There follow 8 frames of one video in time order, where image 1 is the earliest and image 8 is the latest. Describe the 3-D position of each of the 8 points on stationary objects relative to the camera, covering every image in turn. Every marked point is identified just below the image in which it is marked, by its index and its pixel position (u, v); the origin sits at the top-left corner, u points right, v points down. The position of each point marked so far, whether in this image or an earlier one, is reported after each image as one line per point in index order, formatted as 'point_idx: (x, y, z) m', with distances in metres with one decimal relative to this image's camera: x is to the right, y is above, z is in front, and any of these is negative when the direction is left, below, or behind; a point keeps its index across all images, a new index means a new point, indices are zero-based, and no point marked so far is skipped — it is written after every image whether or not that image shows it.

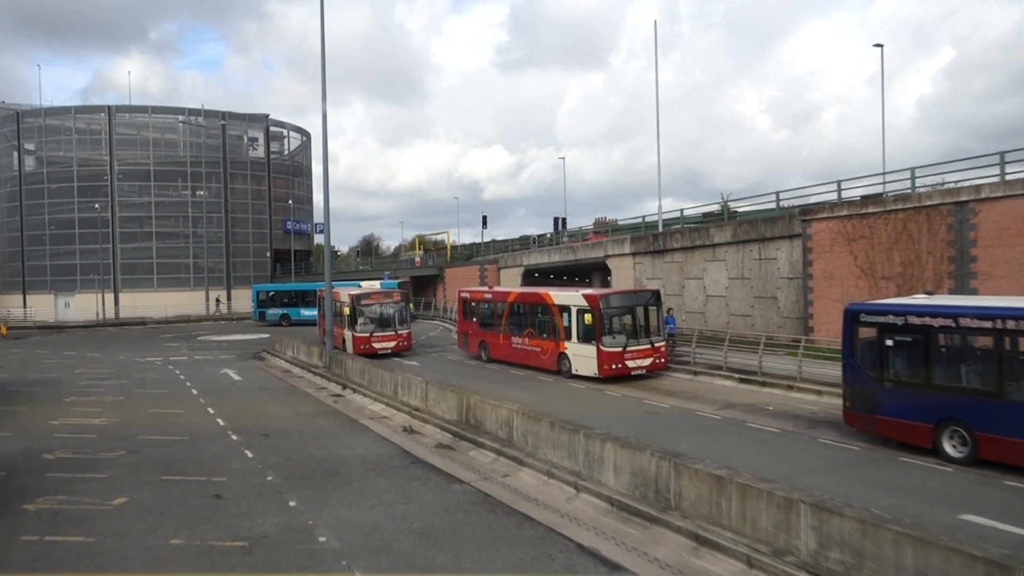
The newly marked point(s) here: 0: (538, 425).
0: (+0.5, -2.4, +13.2) m
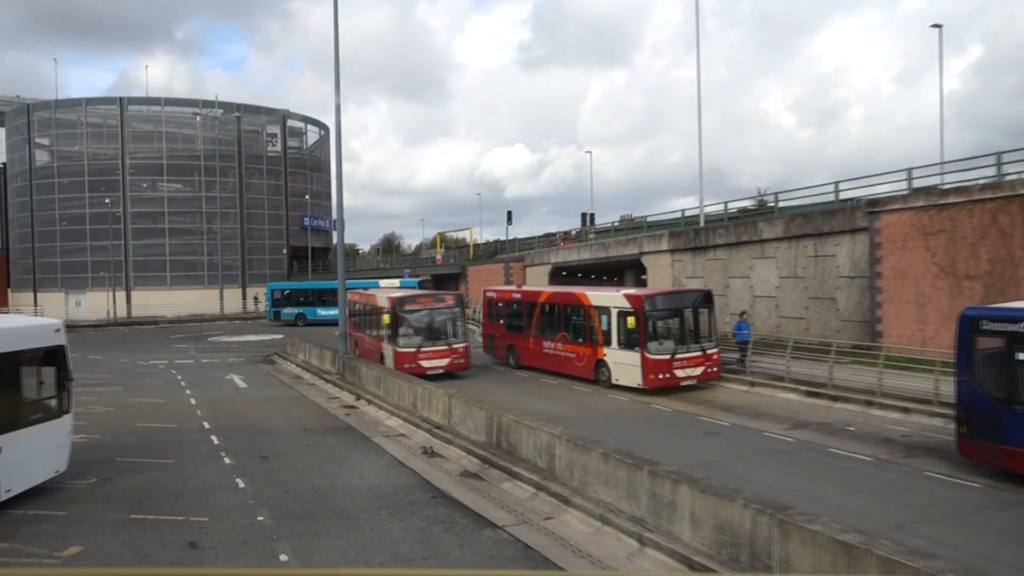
0: (+1.1, -2.4, +10.8) m
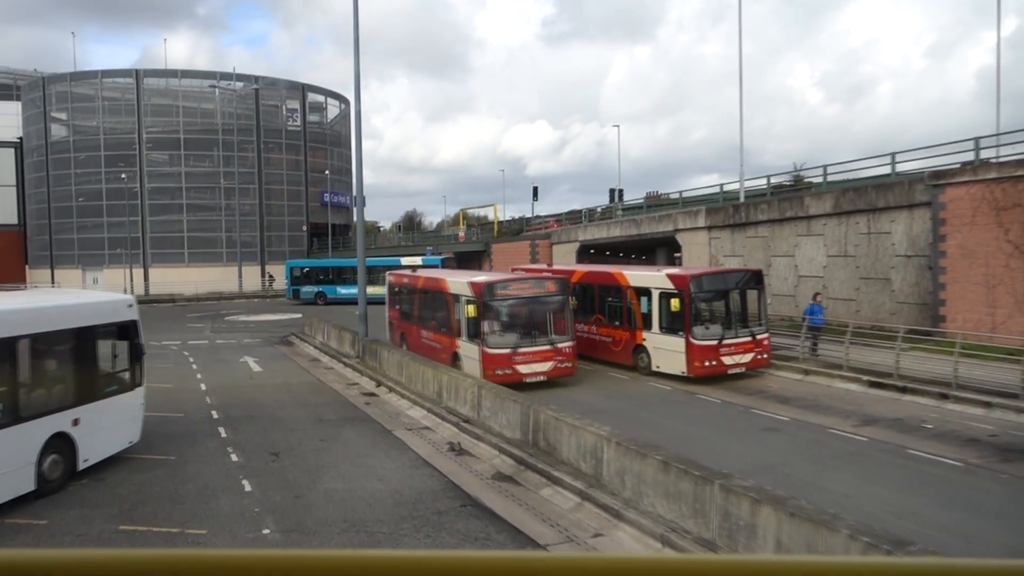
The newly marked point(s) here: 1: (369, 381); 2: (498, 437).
0: (+1.6, -2.2, +9.3) m
1: (-3.5, -2.3, +18.5) m
2: (-0.2, -2.5, +12.6) m
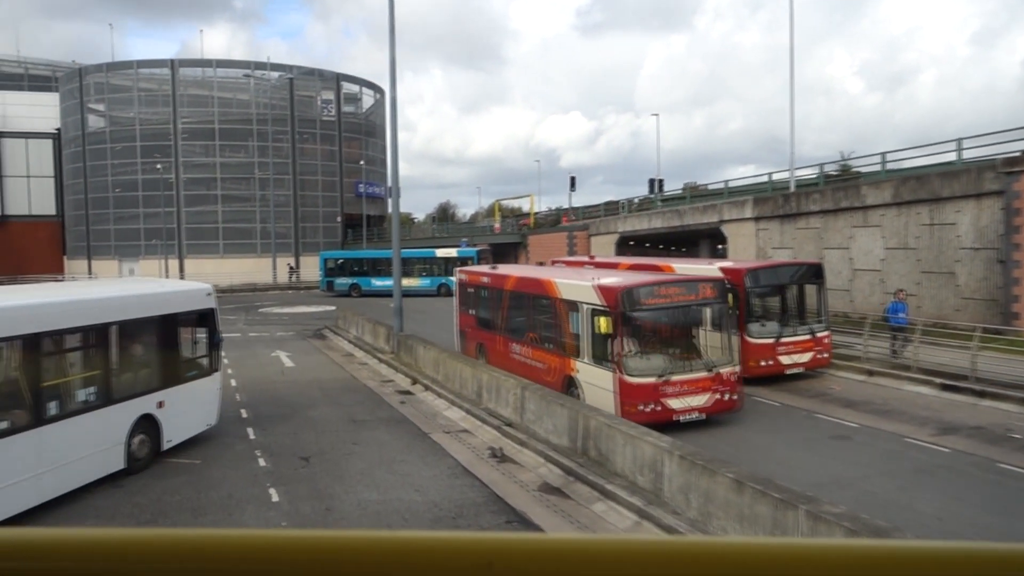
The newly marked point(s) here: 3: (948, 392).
0: (+2.2, -2.1, +8.2) m
1: (-2.5, -2.1, +17.7) m
2: (+0.5, -2.4, +11.7) m
3: (+8.9, -2.1, +15.3) m
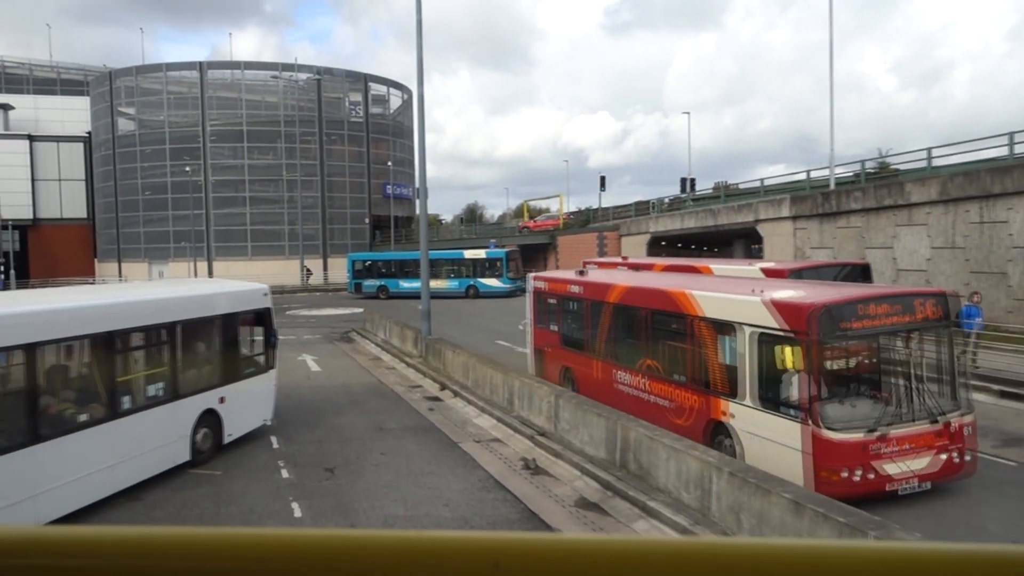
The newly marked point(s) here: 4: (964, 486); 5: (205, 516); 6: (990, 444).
0: (+2.6, -2.2, +7.6) m
1: (-1.8, -2.2, +17.2) m
2: (+1.0, -2.4, +11.0) m
3: (+9.5, -2.1, +14.4) m
4: (+6.2, -2.7, +10.2) m
5: (-3.8, -2.8, +9.3) m
6: (+7.7, -2.5, +12.1) m
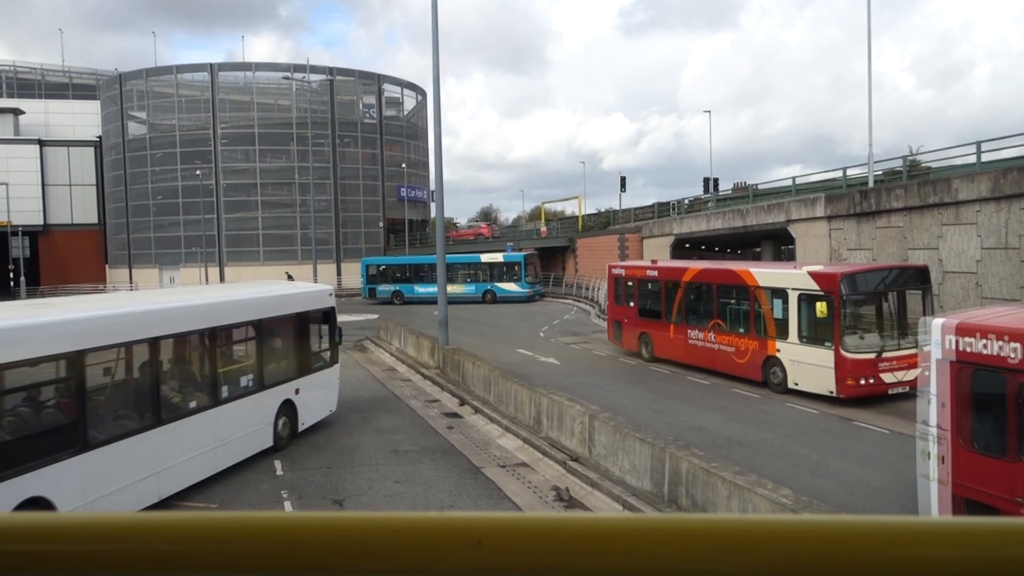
0: (+2.9, -2.2, +6.2) m
1: (-1.3, -2.3, +15.9) m
2: (+1.4, -2.5, +9.7) m
3: (+9.9, -2.2, +12.9) m
4: (+6.5, -2.8, +8.8) m
5: (-3.4, -2.9, +8.1) m
6: (+8.1, -2.6, +10.7) m
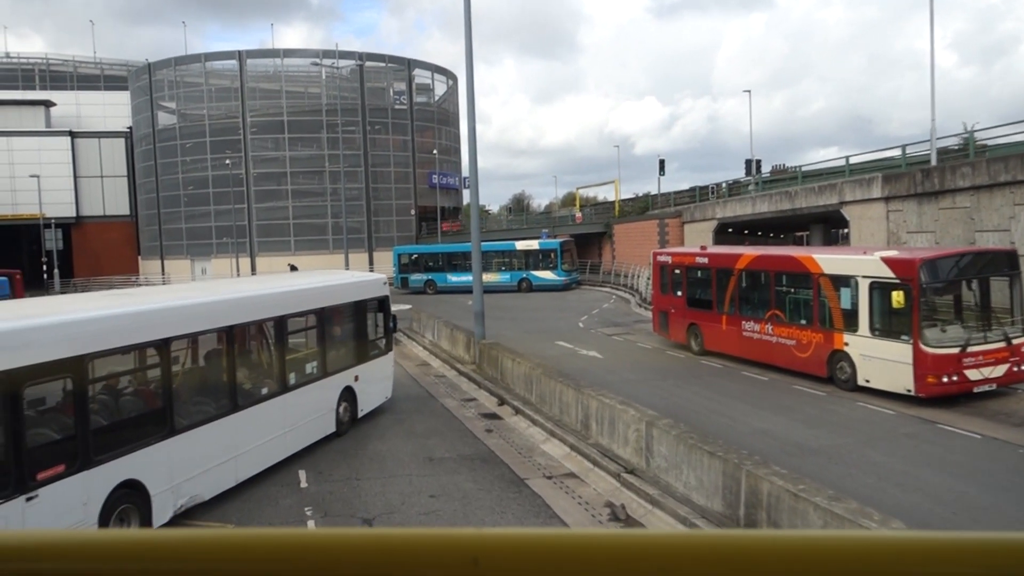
0: (+3.3, -2.2, +5.0) m
1: (-0.5, -2.1, +14.9) m
2: (+2.0, -2.4, +8.6) m
3: (+10.6, -2.0, +11.3) m
4: (+7.1, -2.6, +7.4) m
5: (-2.9, -2.9, +7.1) m
6: (+8.8, -2.4, +9.2) m
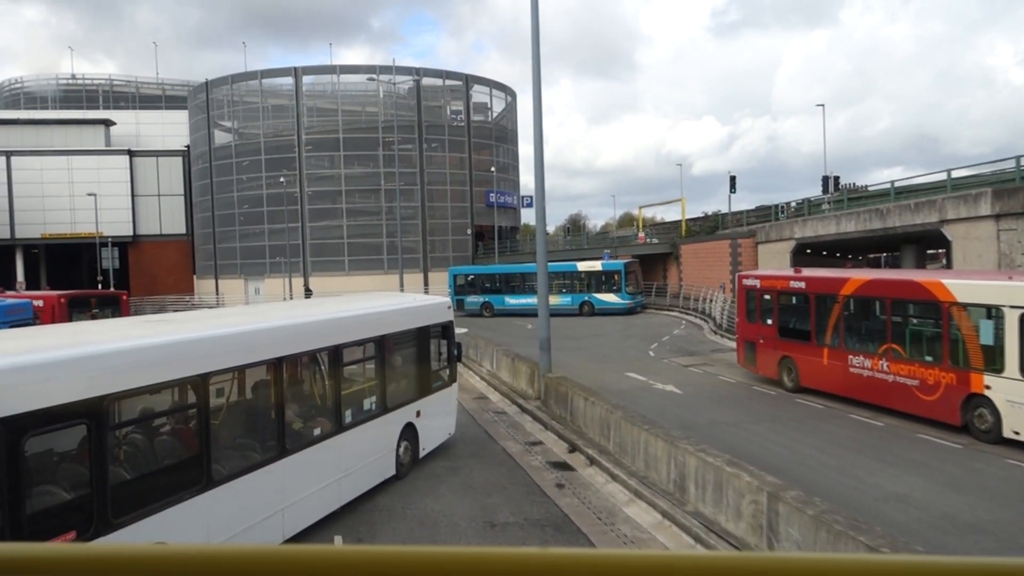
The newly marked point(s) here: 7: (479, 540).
0: (+3.8, -2.4, +2.8) m
1: (+0.8, -2.6, +12.9) m
2: (+2.7, -2.8, +6.4) m
3: (+11.6, -2.4, +8.6) m
4: (+7.7, -3.0, +4.9) m
5: (-2.2, -3.1, +5.3) m
6: (+9.5, -2.8, +6.6) m
7: (-0.4, -2.9, +8.7) m
